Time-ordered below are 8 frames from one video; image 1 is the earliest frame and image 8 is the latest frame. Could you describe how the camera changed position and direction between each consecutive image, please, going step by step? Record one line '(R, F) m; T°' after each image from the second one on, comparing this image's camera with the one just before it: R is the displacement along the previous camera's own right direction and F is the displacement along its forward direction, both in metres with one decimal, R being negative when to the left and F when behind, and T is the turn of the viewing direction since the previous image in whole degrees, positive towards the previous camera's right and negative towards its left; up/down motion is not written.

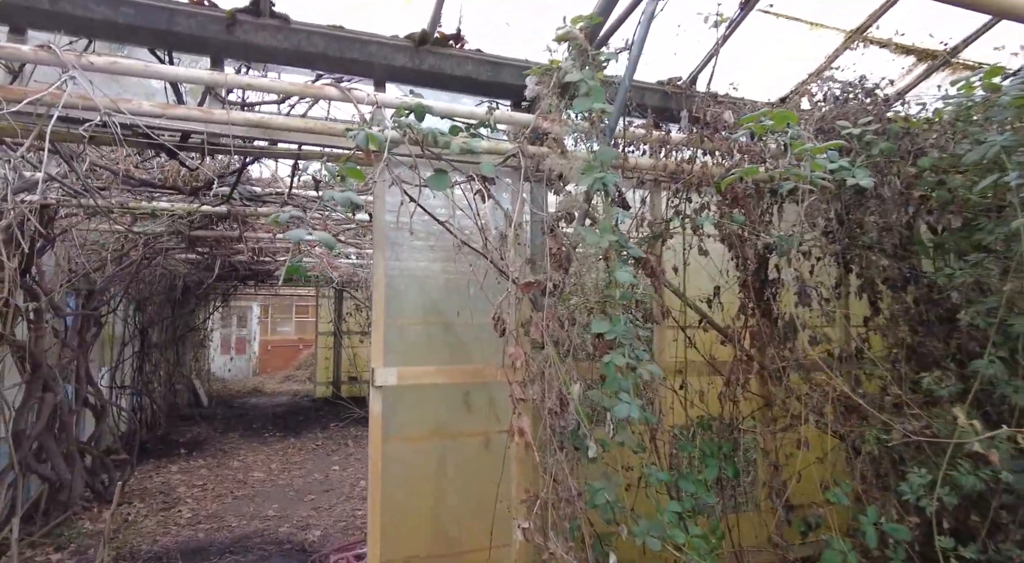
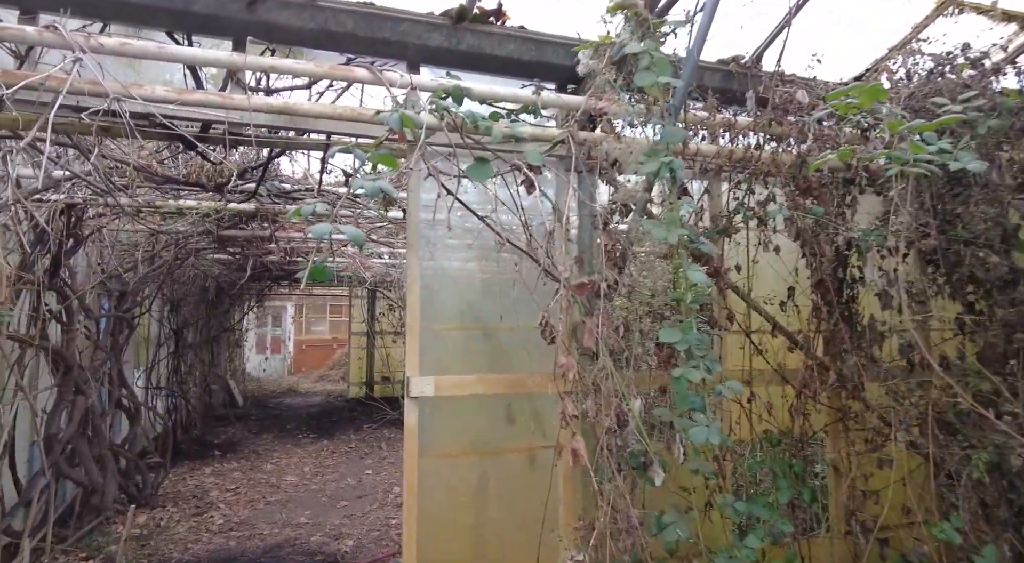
(-0.1, +0.3) m; -3°
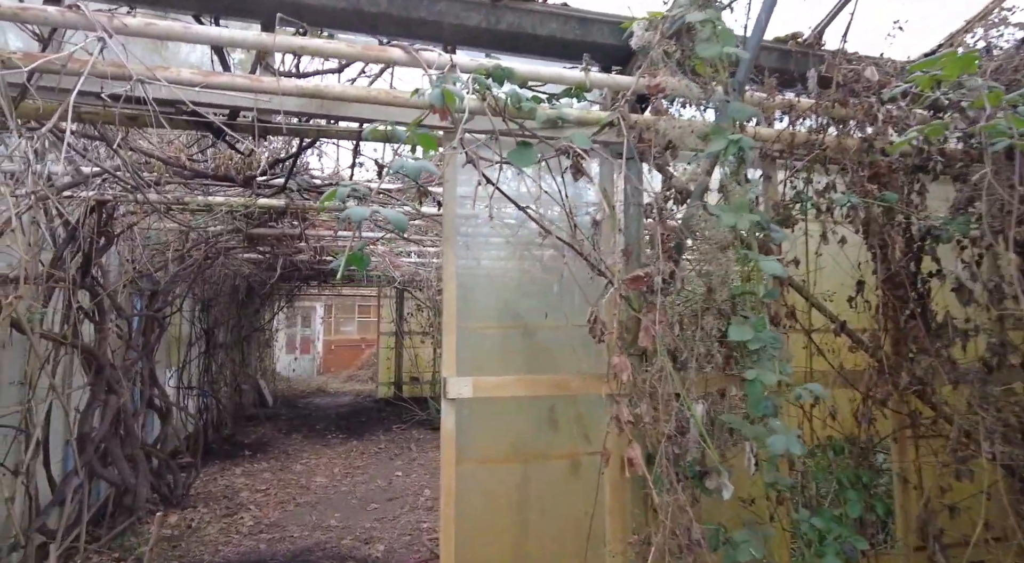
(-0.1, +0.2) m; -2°
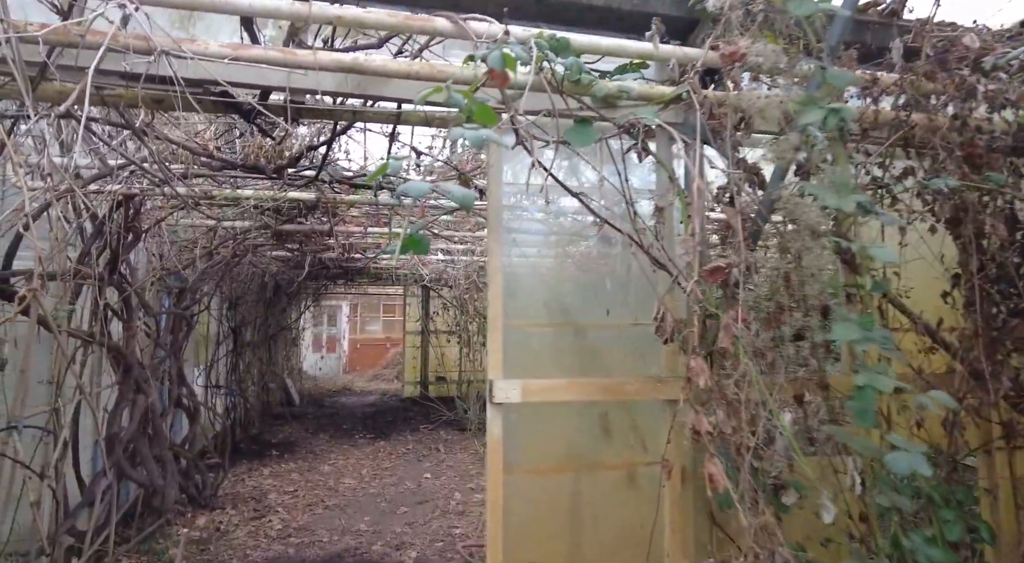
(-0.1, +0.2) m; -2°
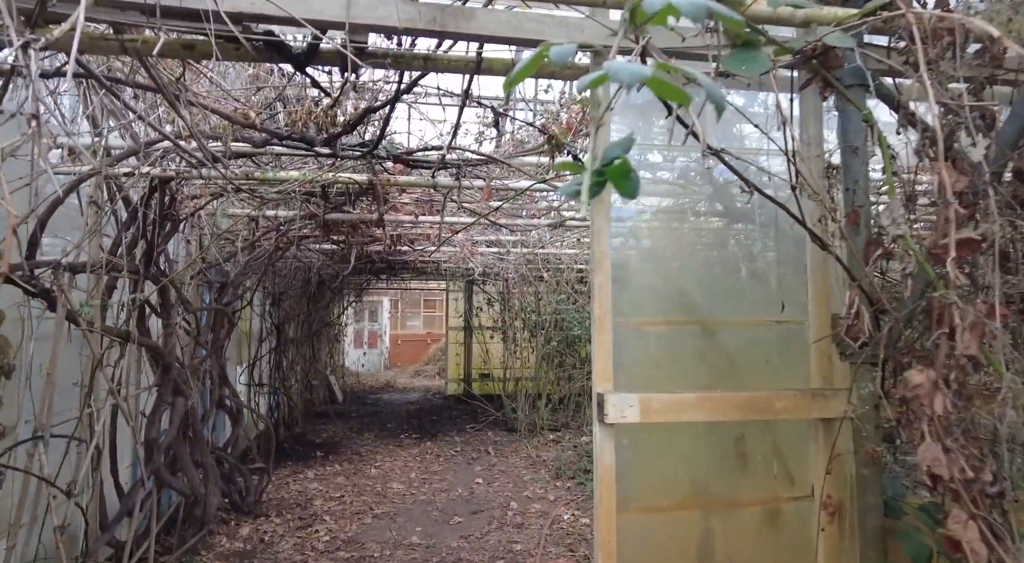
(-0.2, +0.5) m; -3°
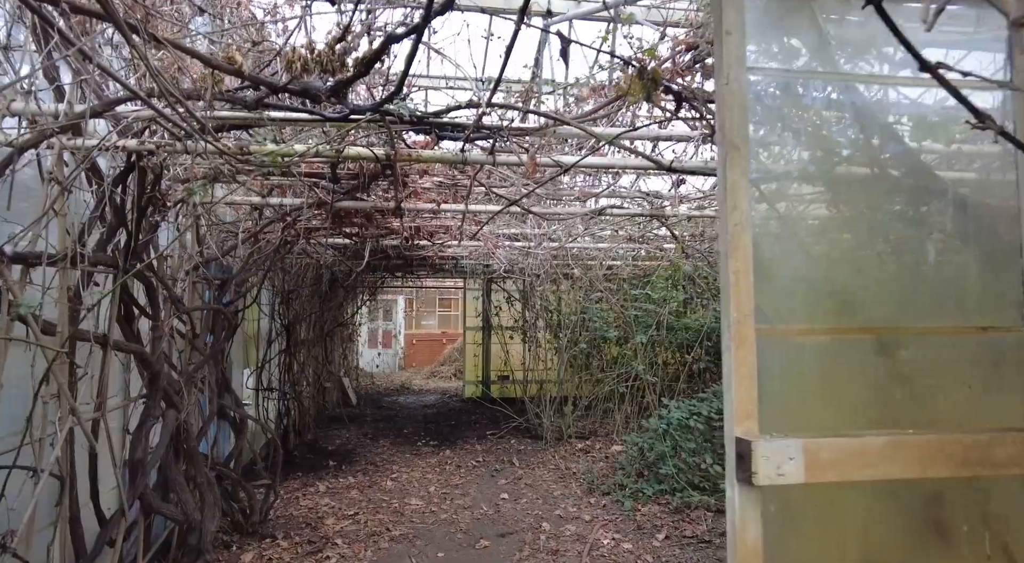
(-0.2, +0.6) m; -1°
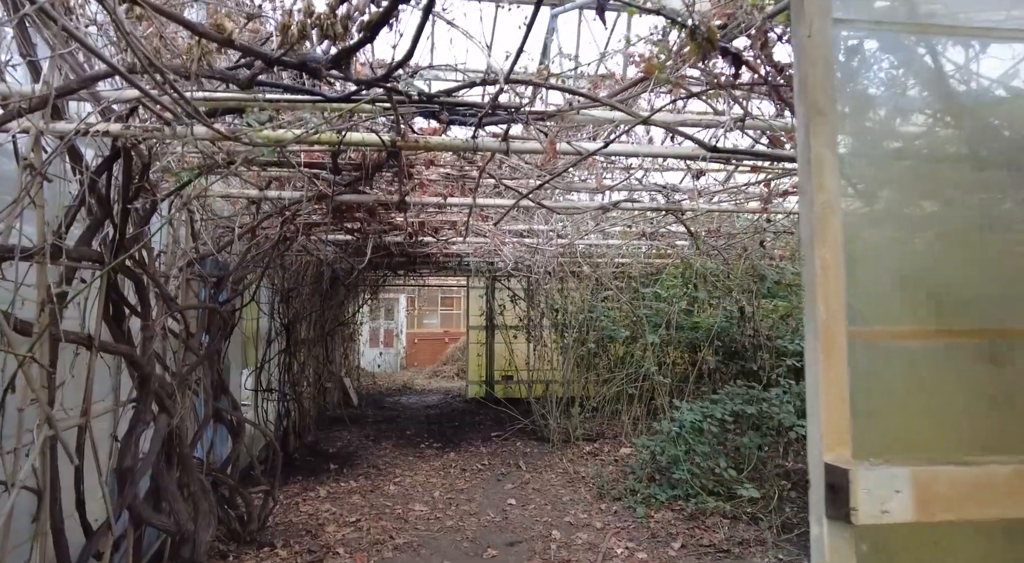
(-0.1, +0.2) m; 0°
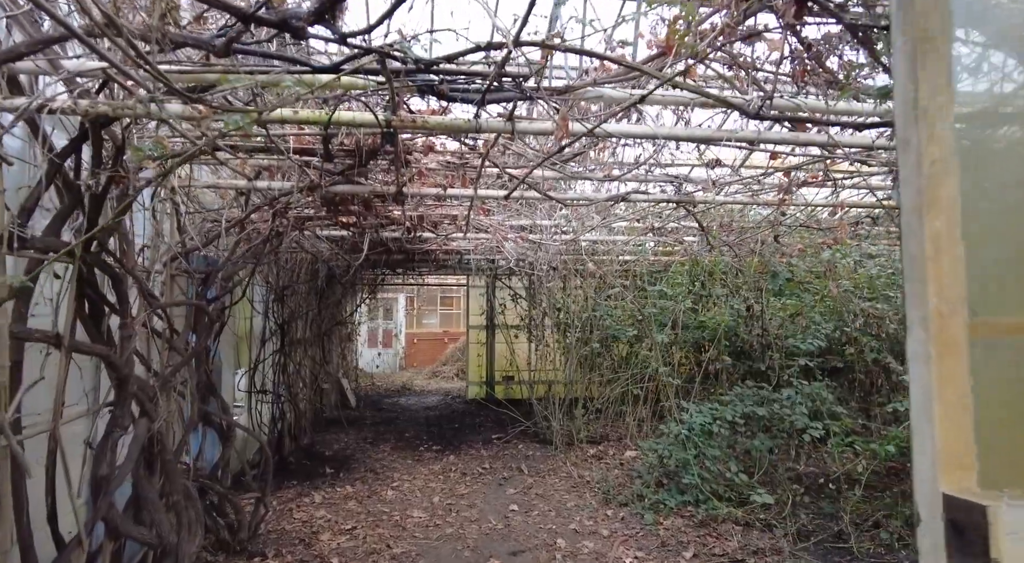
(0.0, +0.2) m; 0°
